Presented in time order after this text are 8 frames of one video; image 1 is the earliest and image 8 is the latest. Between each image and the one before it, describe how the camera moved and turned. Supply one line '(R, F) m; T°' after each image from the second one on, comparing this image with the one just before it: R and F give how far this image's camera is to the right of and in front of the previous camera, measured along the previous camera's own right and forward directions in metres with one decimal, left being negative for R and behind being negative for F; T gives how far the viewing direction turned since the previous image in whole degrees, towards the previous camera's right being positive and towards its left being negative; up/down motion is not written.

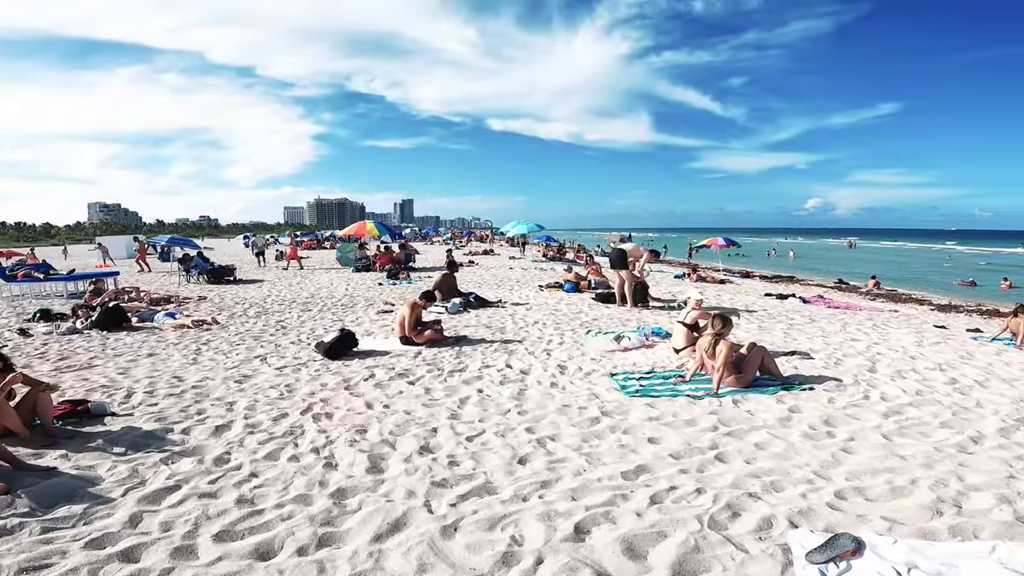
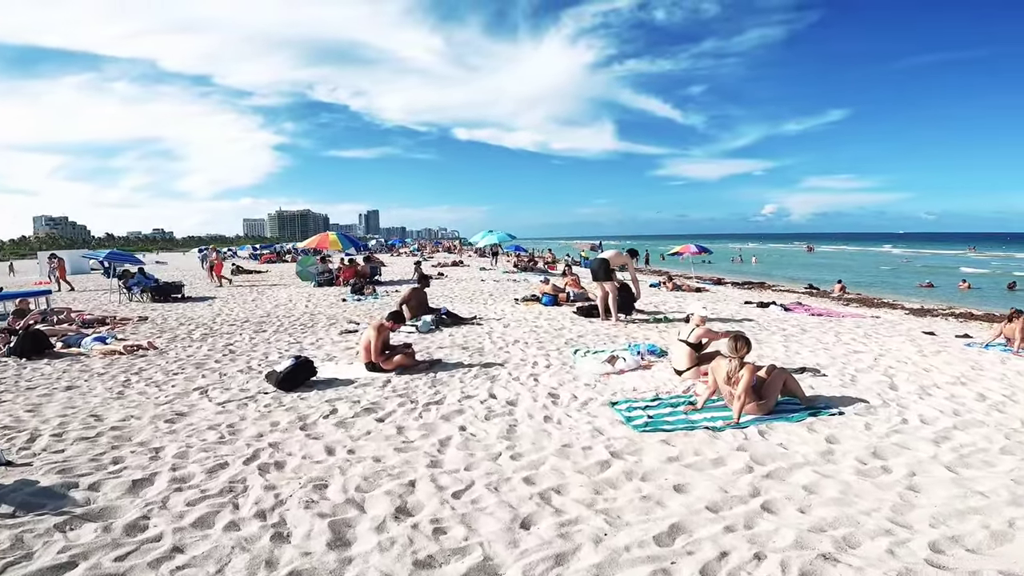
(-0.2, +0.8) m; +3°
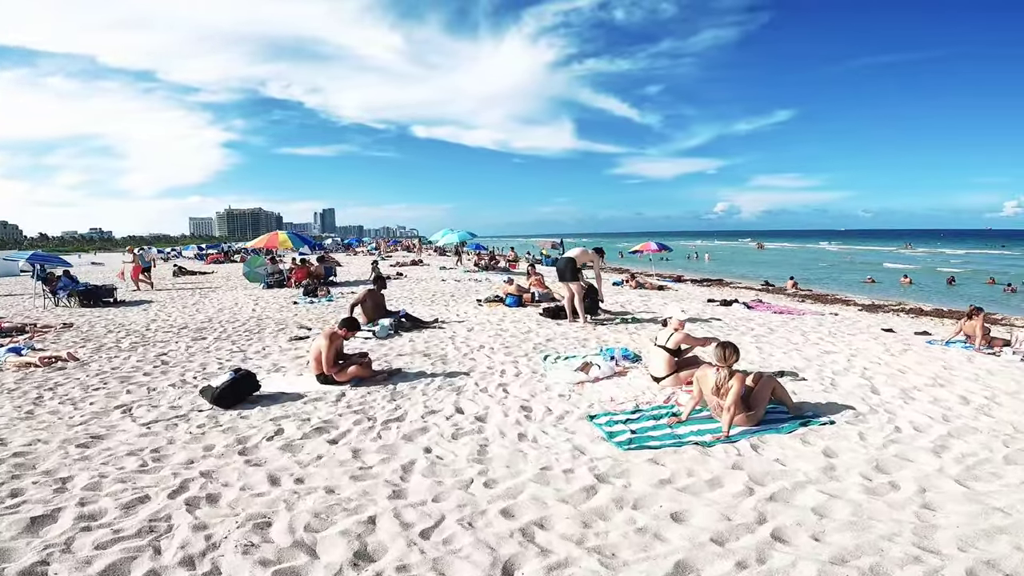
(-0.1, +0.5) m; +4°
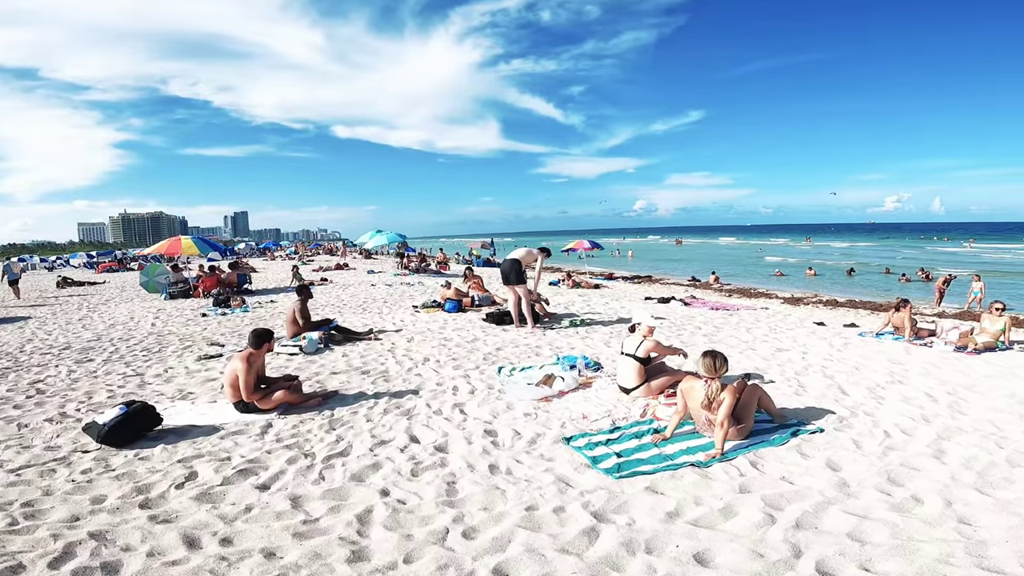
(-0.3, +0.6) m; +8°
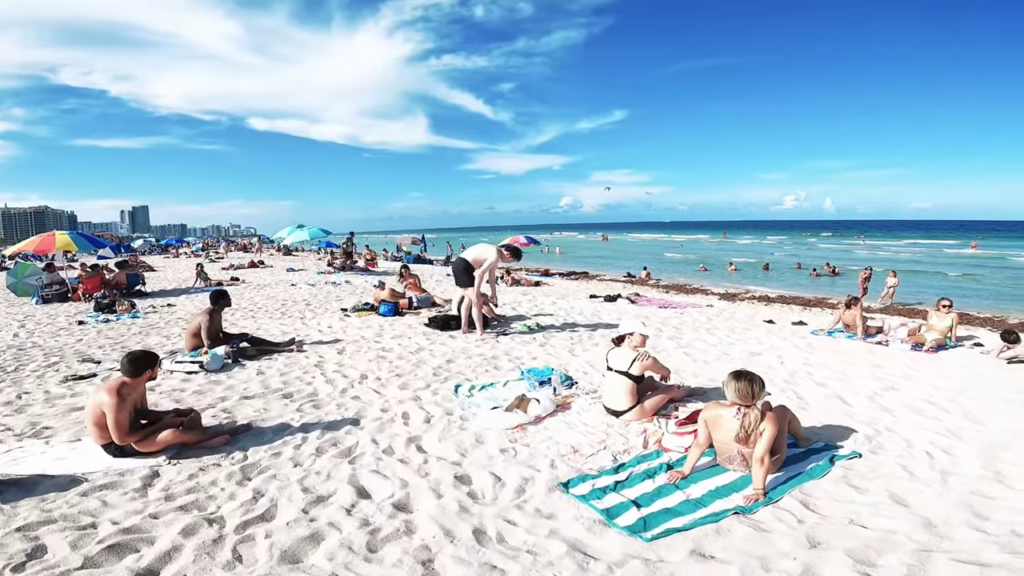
(-0.4, +1.0) m; +8°
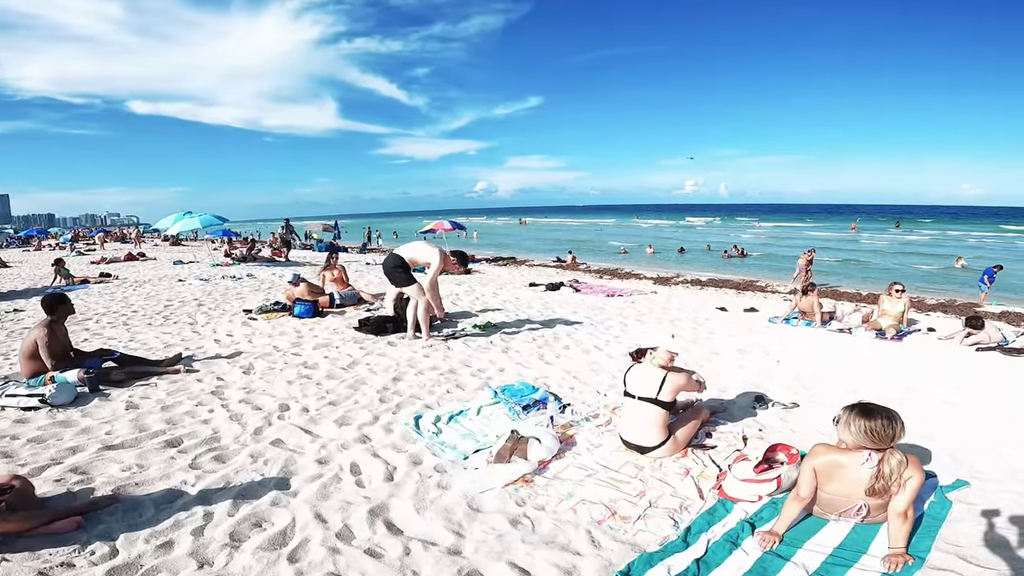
(-0.5, +1.2) m; +9°
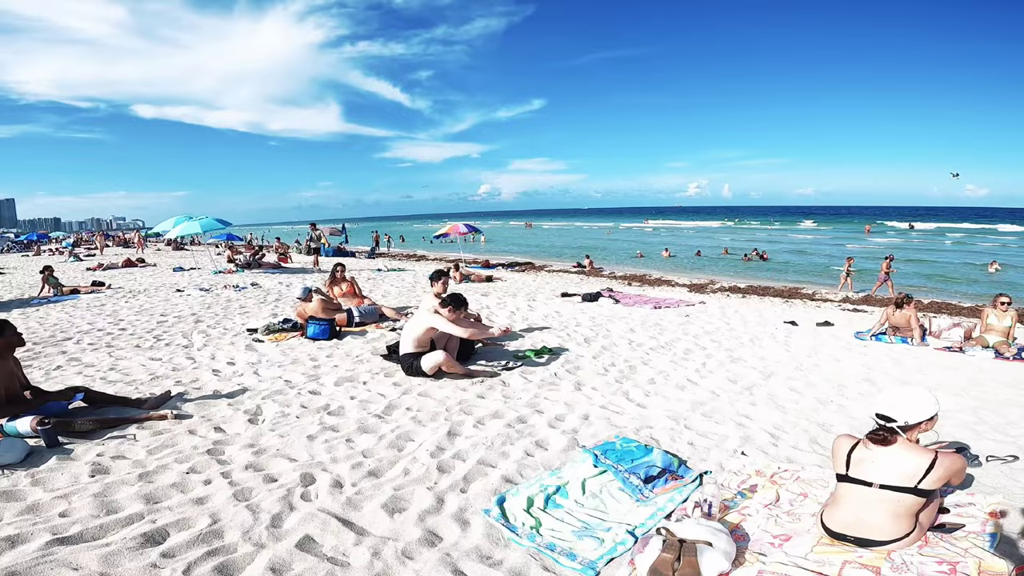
(-0.7, +1.3) m; 0°
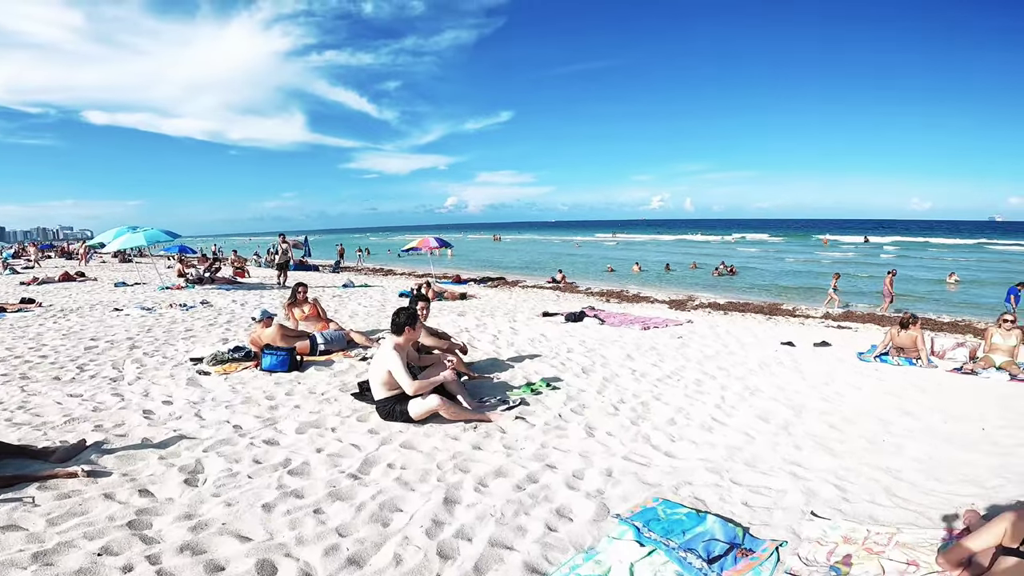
(-0.3, +0.8) m; +3°
